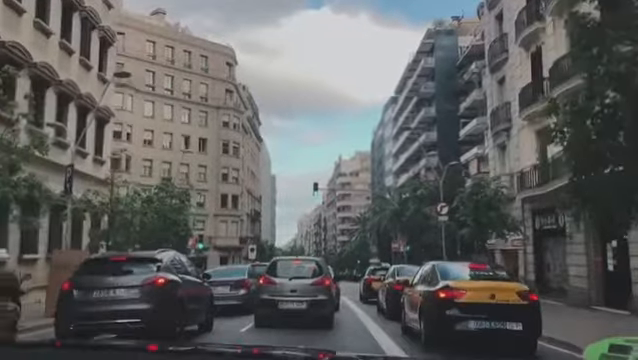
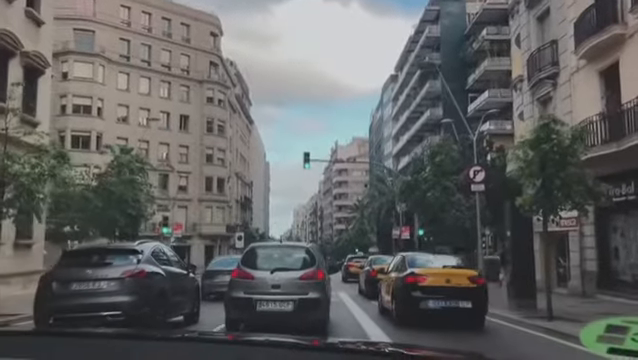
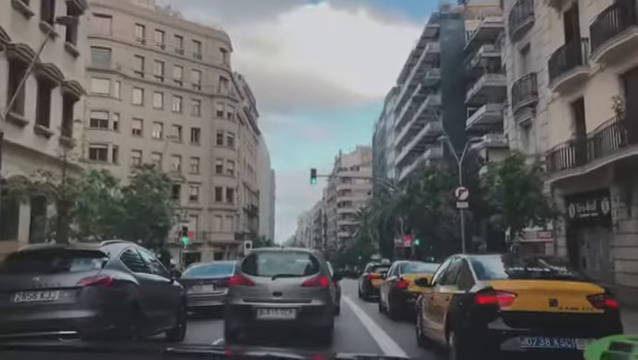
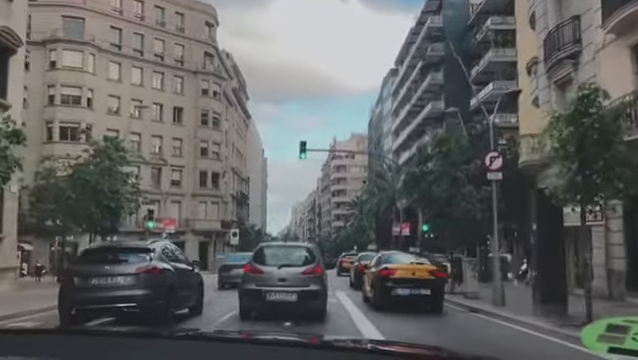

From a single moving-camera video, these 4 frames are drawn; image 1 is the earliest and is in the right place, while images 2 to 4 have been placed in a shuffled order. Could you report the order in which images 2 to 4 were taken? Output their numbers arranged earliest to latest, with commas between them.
3, 2, 4
